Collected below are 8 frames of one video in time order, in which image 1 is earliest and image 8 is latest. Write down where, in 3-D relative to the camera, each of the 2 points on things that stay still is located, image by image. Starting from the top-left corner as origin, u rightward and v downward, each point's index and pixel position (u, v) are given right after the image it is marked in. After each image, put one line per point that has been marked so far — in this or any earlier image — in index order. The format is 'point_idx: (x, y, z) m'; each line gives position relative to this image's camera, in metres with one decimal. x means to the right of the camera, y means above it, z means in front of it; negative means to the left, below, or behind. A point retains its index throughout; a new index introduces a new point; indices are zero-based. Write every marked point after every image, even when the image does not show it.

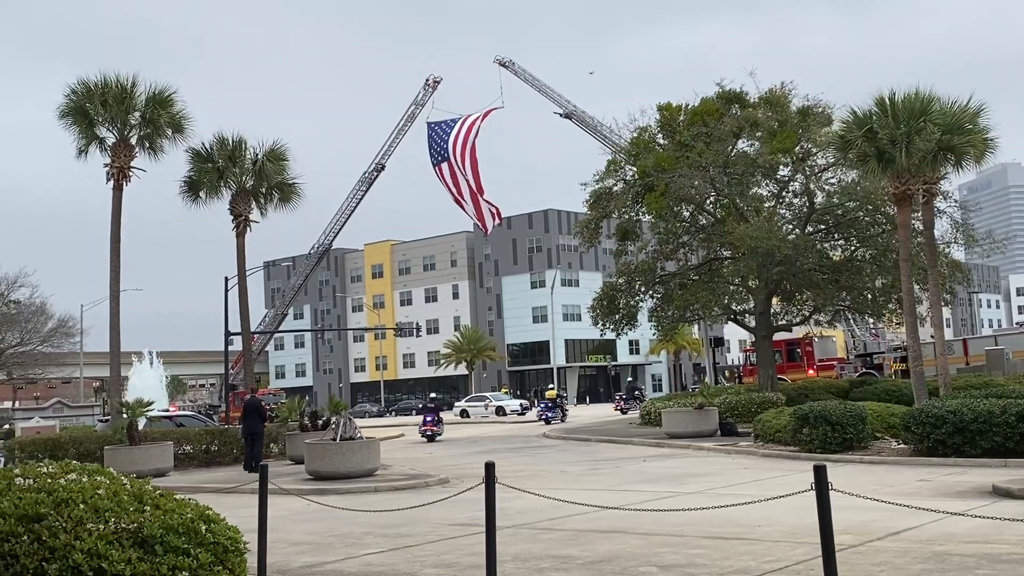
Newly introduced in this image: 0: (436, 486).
0: (-1.4, -3.6, +18.4) m
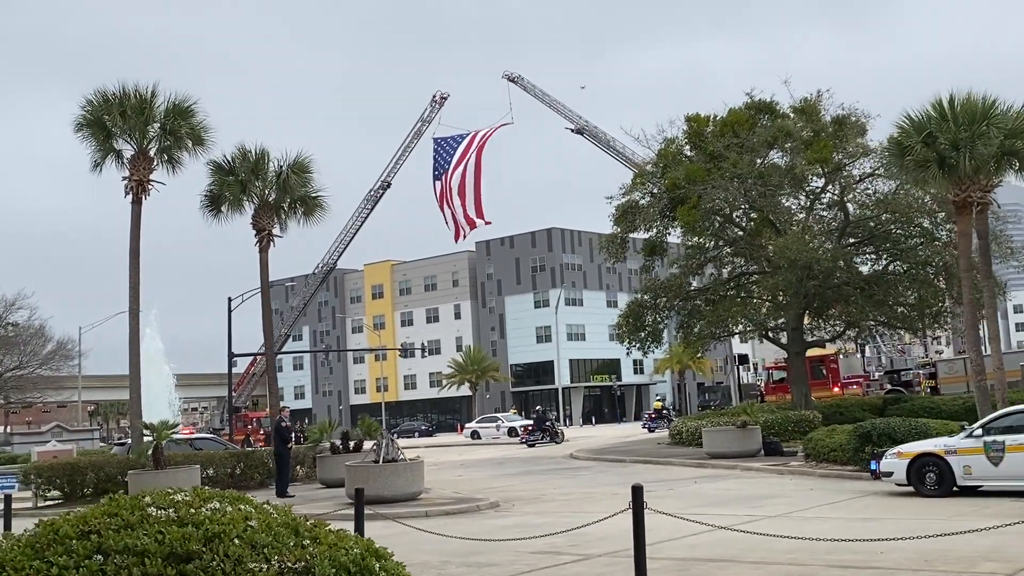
0: (-0.4, -3.8, +17.4) m
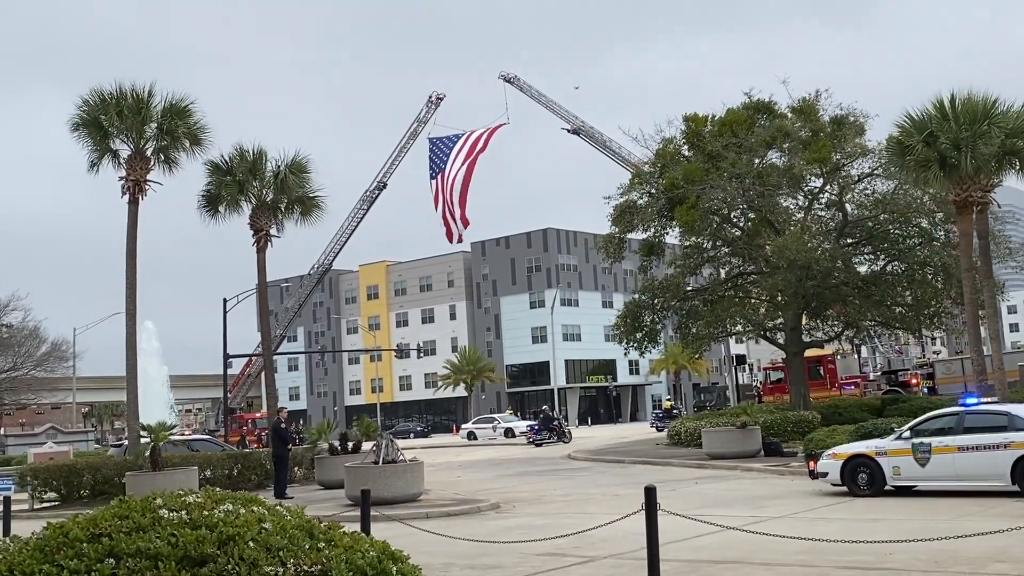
0: (-0.4, -3.8, +17.3) m
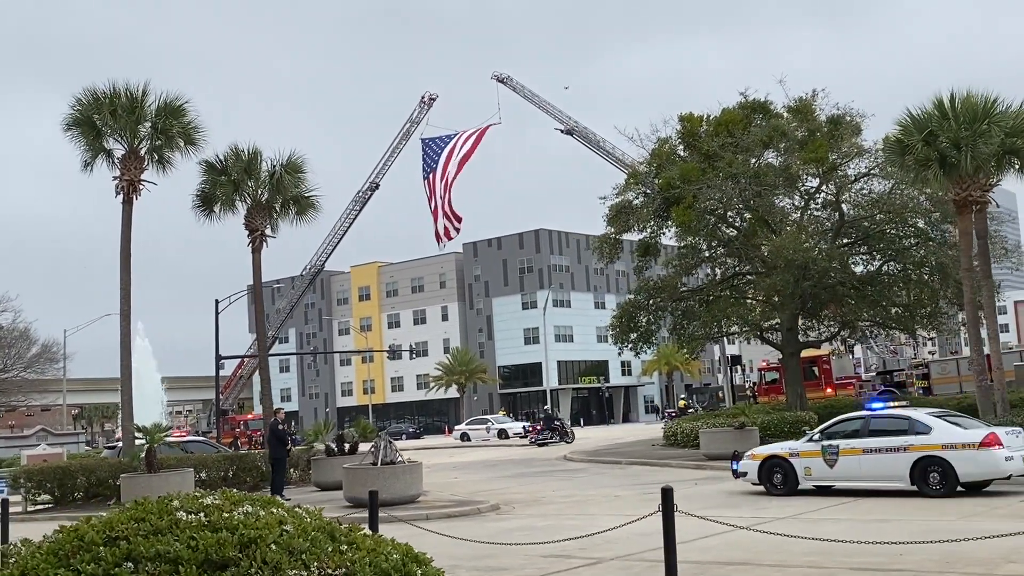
0: (-0.4, -3.8, +17.2) m
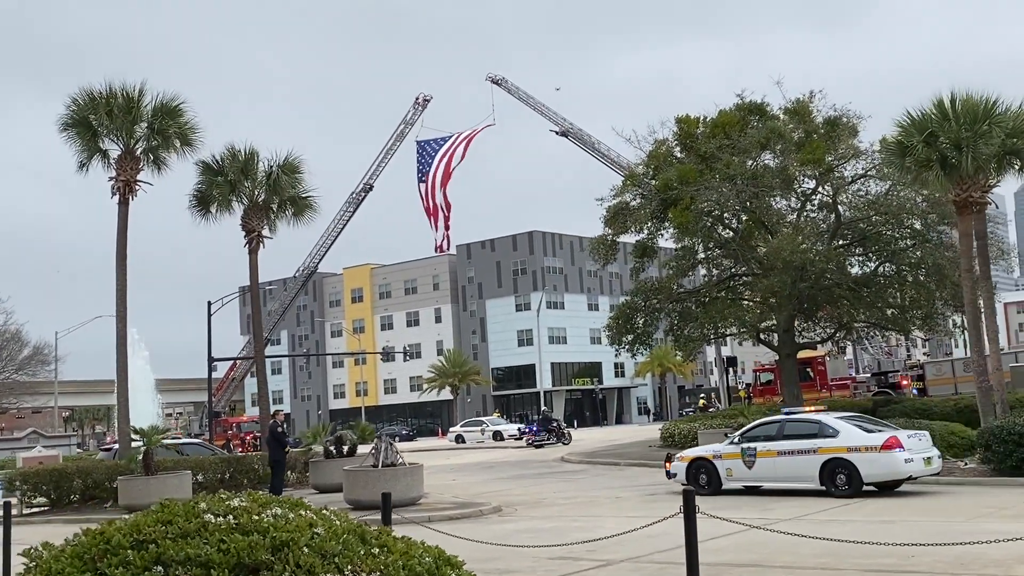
0: (-0.3, -3.9, +17.1) m
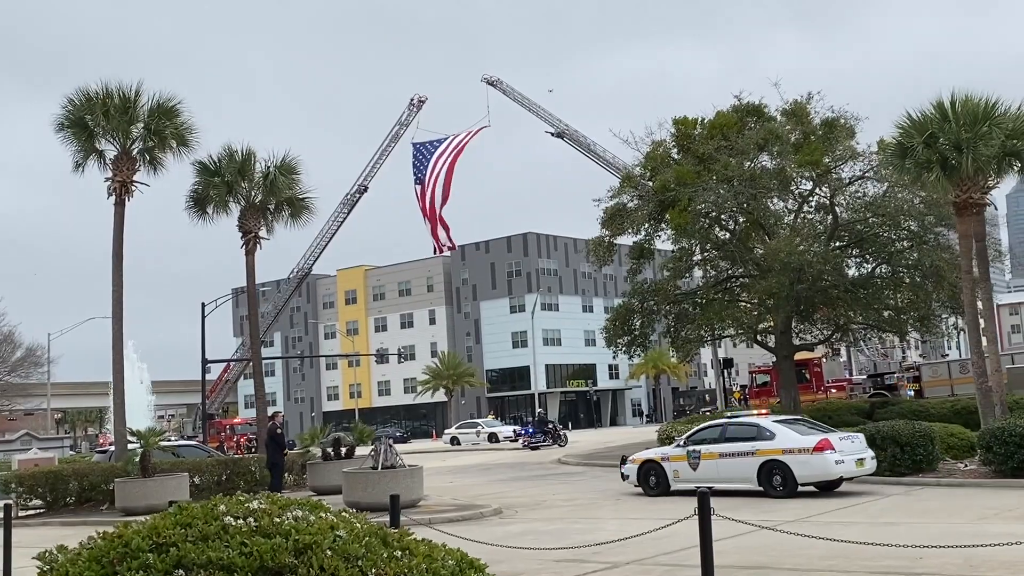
0: (-0.3, -3.9, +17.0) m
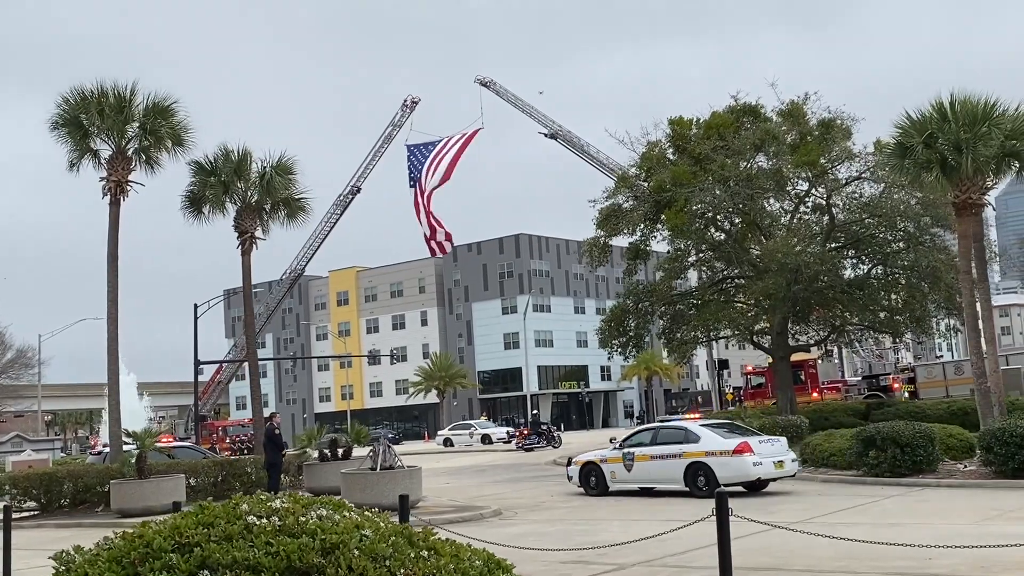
0: (-0.3, -3.9, +16.9) m
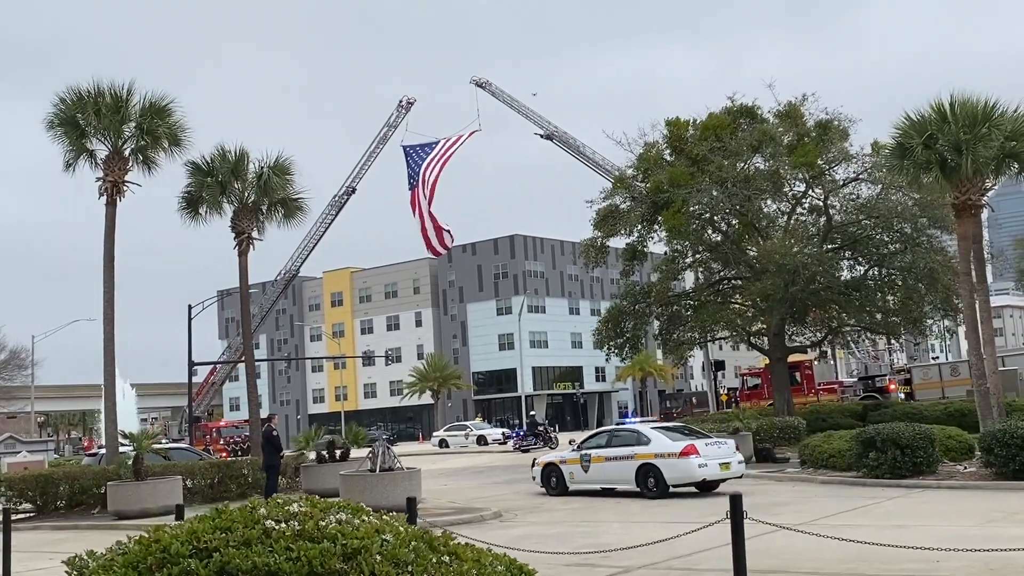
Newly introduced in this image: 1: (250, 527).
0: (-0.3, -3.9, +16.8) m
1: (-1.1, -1.0, +4.1) m
